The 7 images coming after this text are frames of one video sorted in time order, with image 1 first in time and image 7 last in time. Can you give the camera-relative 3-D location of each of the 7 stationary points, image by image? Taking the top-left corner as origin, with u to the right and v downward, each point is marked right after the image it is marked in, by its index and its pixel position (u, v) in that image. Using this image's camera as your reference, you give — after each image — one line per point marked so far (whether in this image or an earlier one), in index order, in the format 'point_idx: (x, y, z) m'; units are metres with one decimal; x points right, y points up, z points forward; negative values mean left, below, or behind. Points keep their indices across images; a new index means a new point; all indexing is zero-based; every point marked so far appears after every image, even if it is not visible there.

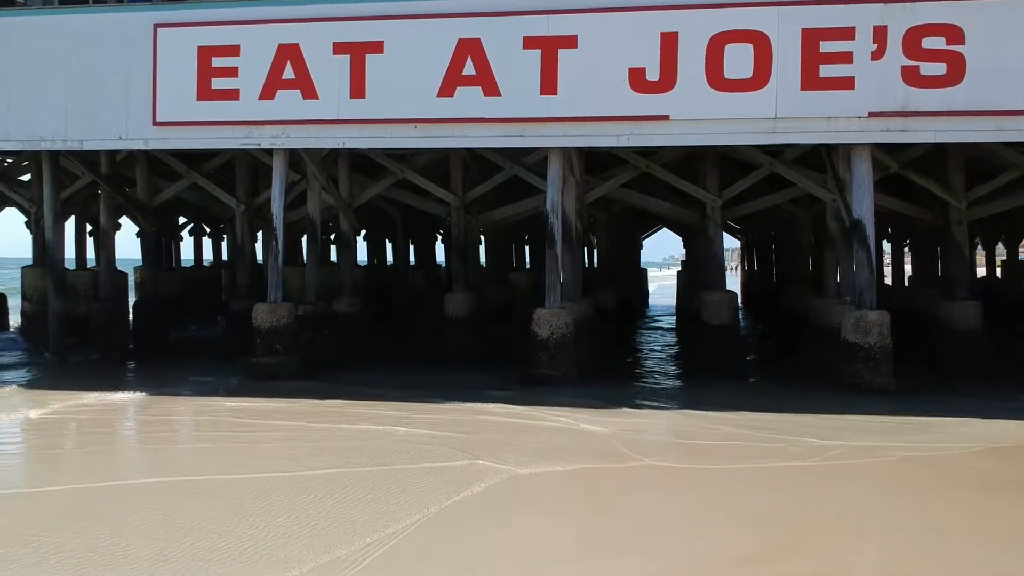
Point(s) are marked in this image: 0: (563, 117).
0: (+0.6, +2.0, +9.9) m
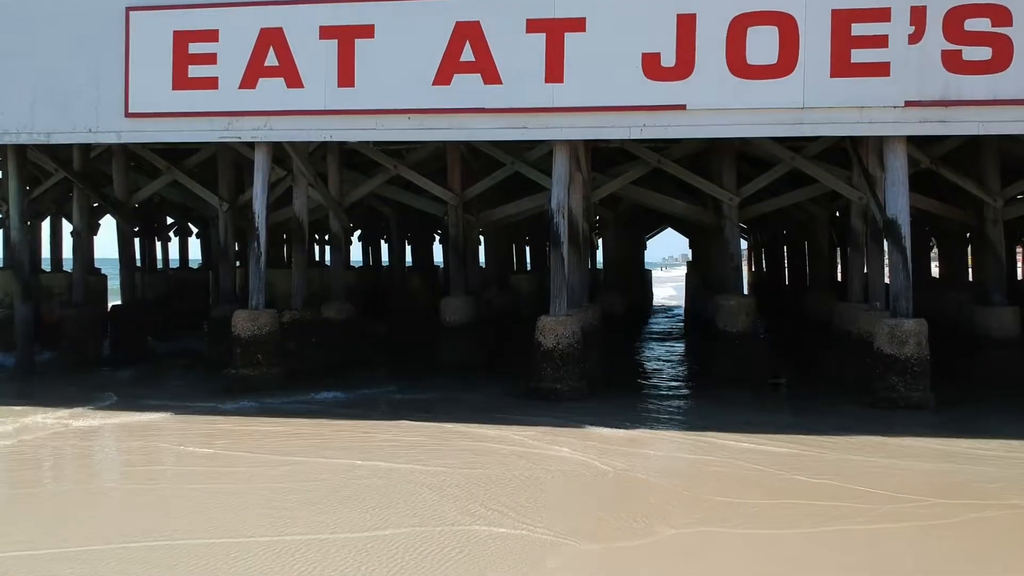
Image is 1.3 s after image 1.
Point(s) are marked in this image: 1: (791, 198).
0: (+0.6, +2.0, +9.1) m
1: (+3.9, +1.3, +11.6) m
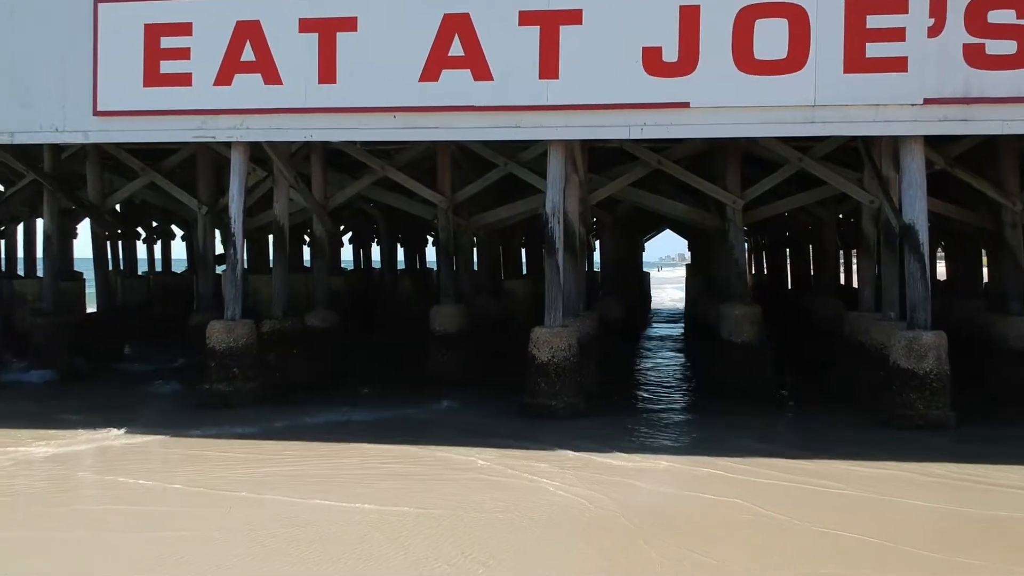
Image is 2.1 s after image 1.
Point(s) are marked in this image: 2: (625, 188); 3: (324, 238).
0: (+0.5, +1.9, +8.5) m
1: (+3.8, +1.2, +11.0) m
2: (+1.5, +1.4, +11.2) m
3: (-2.6, +0.7, +11.5) m
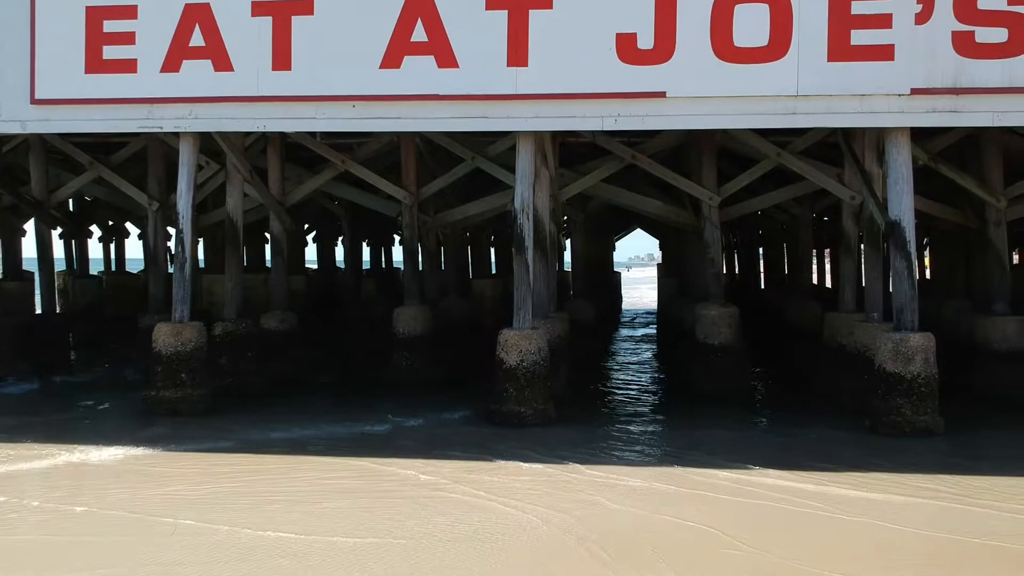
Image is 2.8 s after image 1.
0: (+0.2, +1.9, +8.0) m
1: (+3.4, +1.2, +10.6) m
2: (+1.1, +1.4, +10.8) m
3: (-3.0, +0.7, +10.9) m
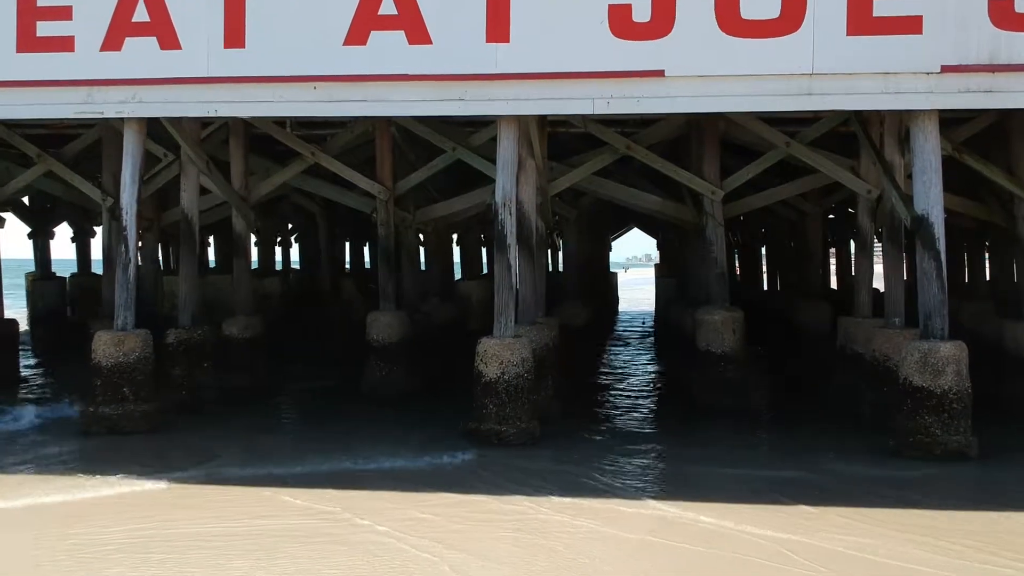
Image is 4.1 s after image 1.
0: (0.0, +1.8, +7.1) m
1: (+3.2, +1.1, +9.8) m
2: (+0.9, +1.3, +9.9) m
3: (-3.2, +0.6, +10.0) m
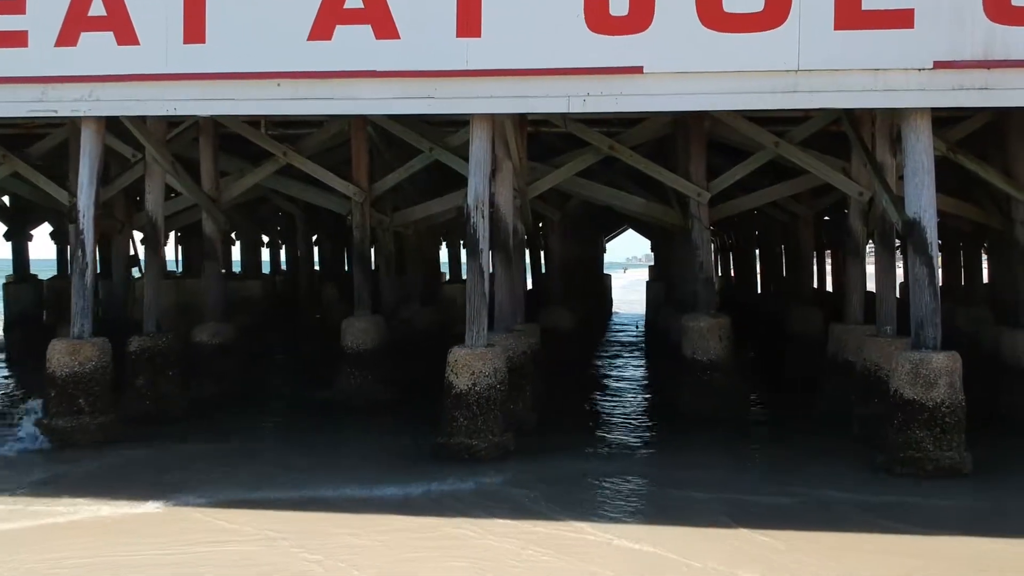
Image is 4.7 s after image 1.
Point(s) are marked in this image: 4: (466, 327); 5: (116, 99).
0: (-0.2, +1.8, +6.8) m
1: (+3.0, +1.1, +9.4) m
2: (+0.7, +1.3, +9.5) m
3: (-3.5, +0.6, +9.7) m
4: (-0.4, -0.3, +7.1) m
5: (-3.5, +1.7, +7.4) m
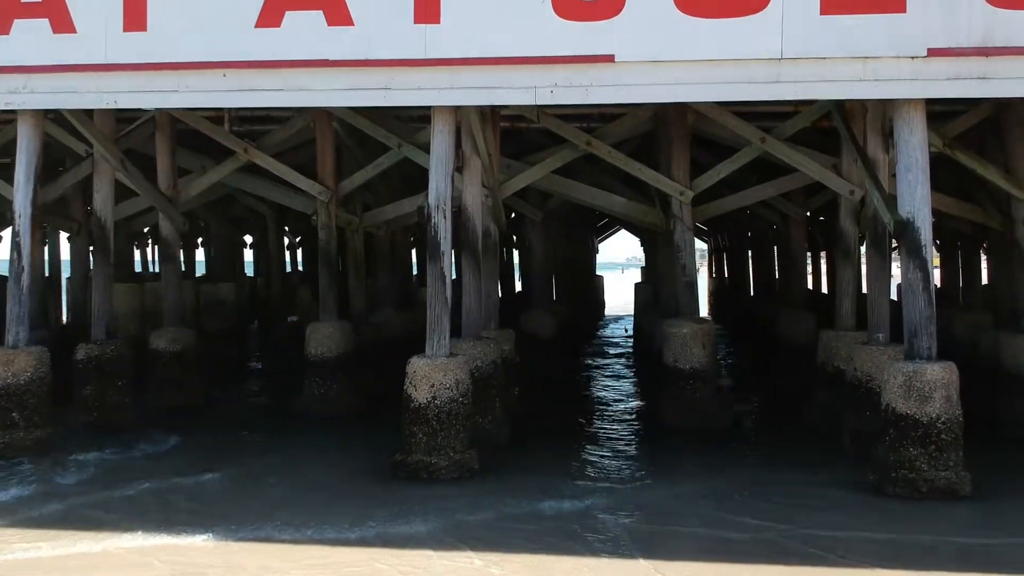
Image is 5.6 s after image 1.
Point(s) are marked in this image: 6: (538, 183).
0: (-0.5, +1.7, +6.3) m
1: (+2.7, +1.0, +8.9) m
2: (+0.4, +1.2, +9.1) m
3: (-3.8, +0.5, +9.2) m
4: (-0.7, -0.4, +6.6) m
5: (-3.8, +1.6, +6.9) m
6: (+0.3, +1.2, +9.1) m
